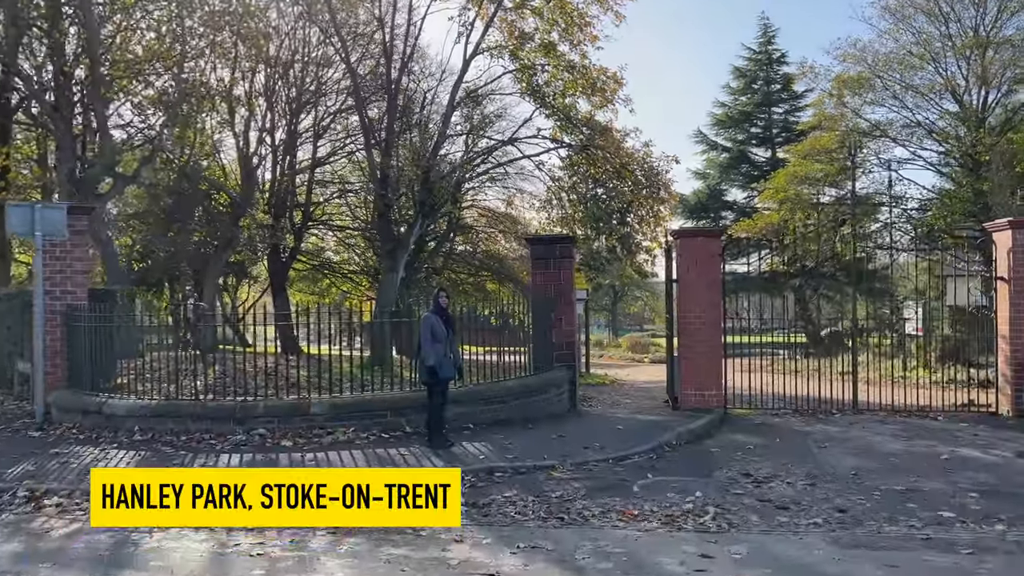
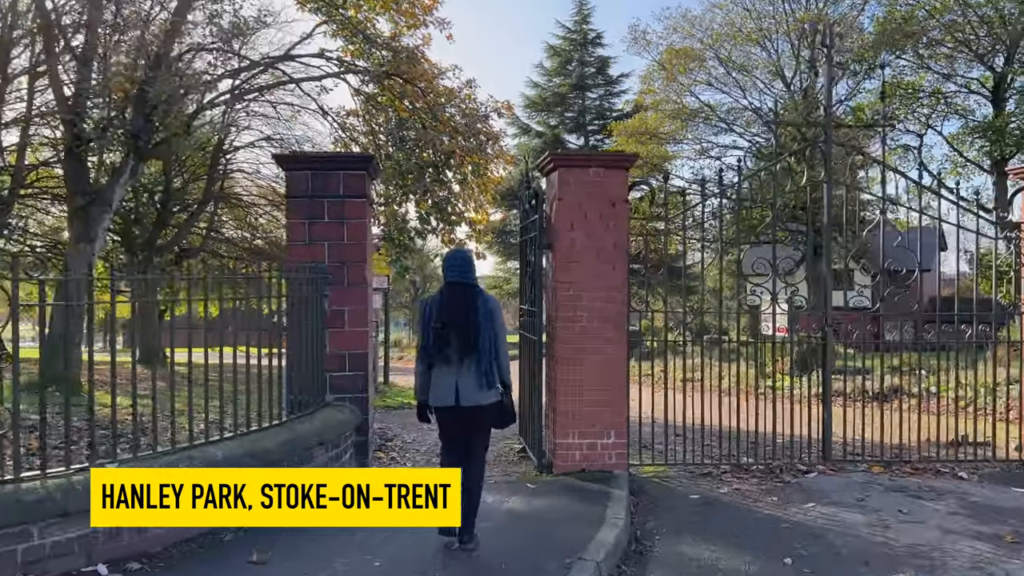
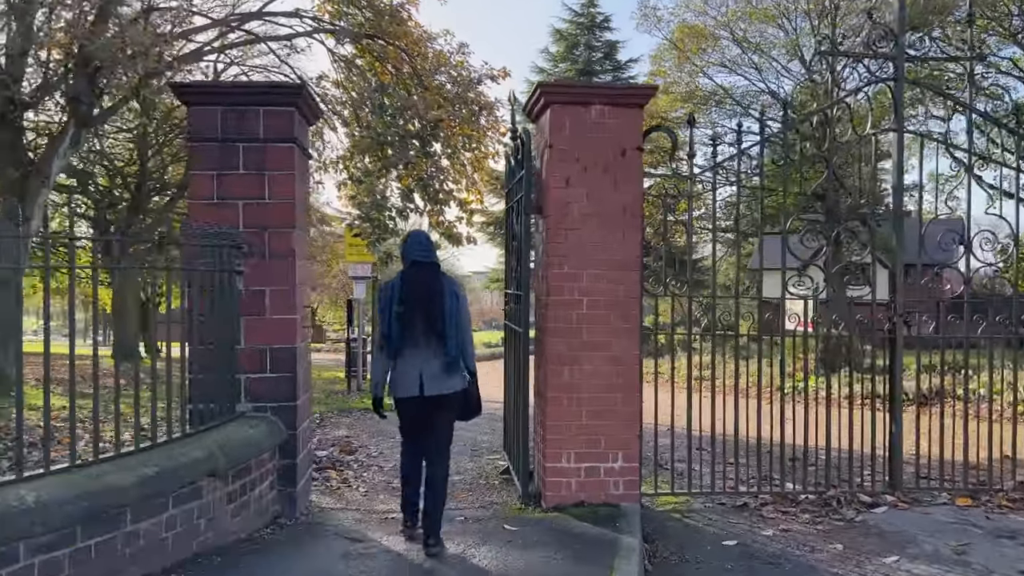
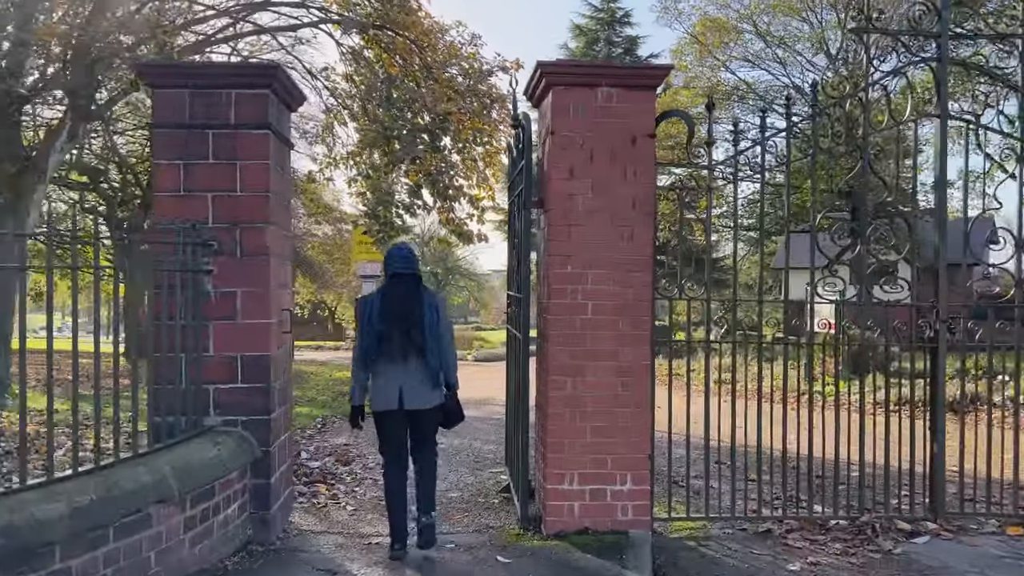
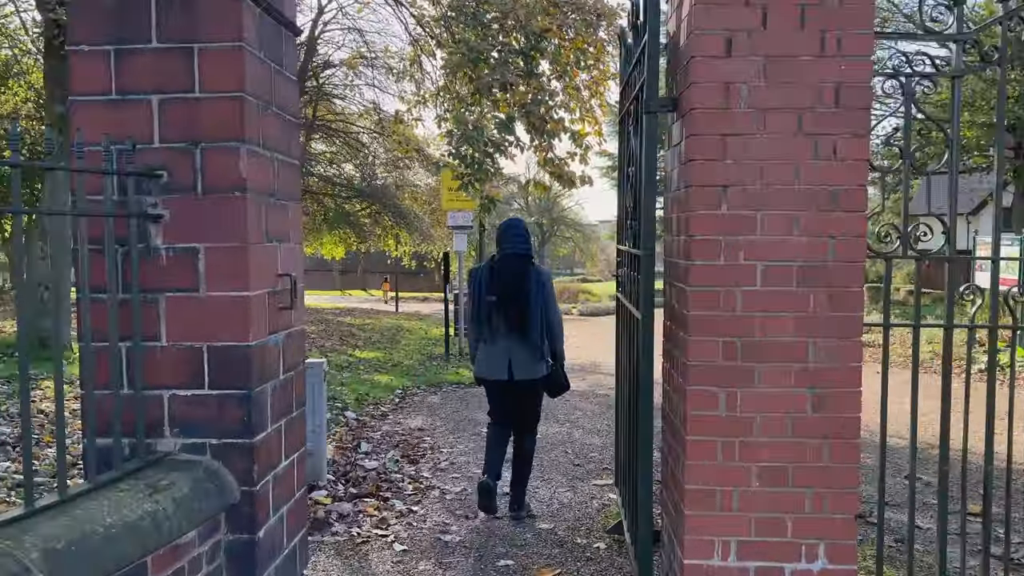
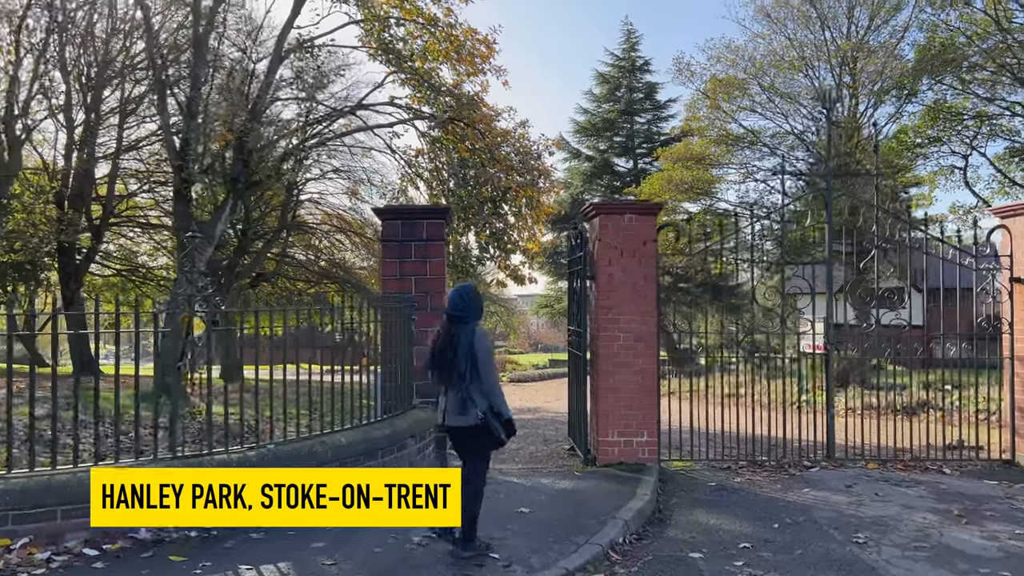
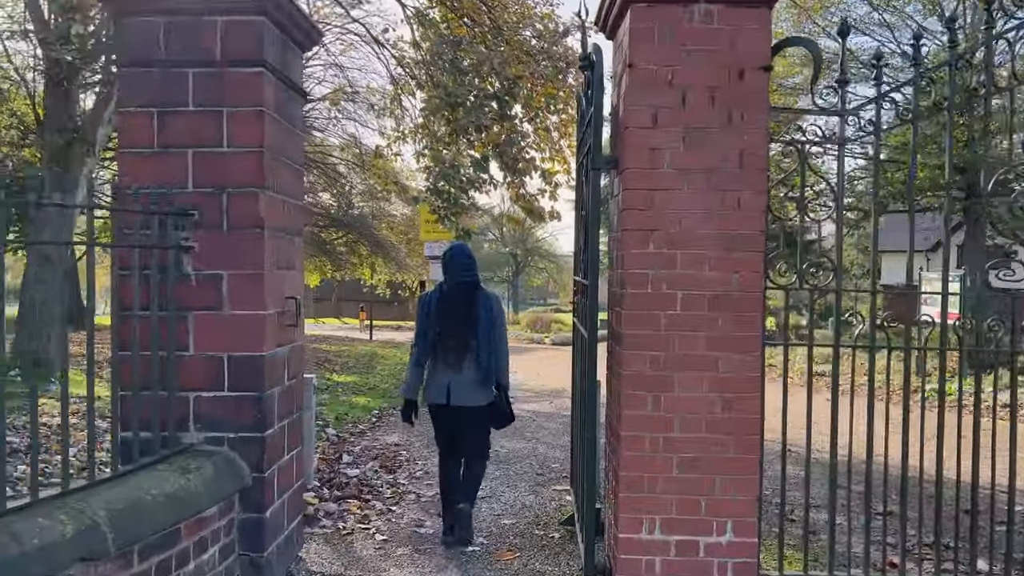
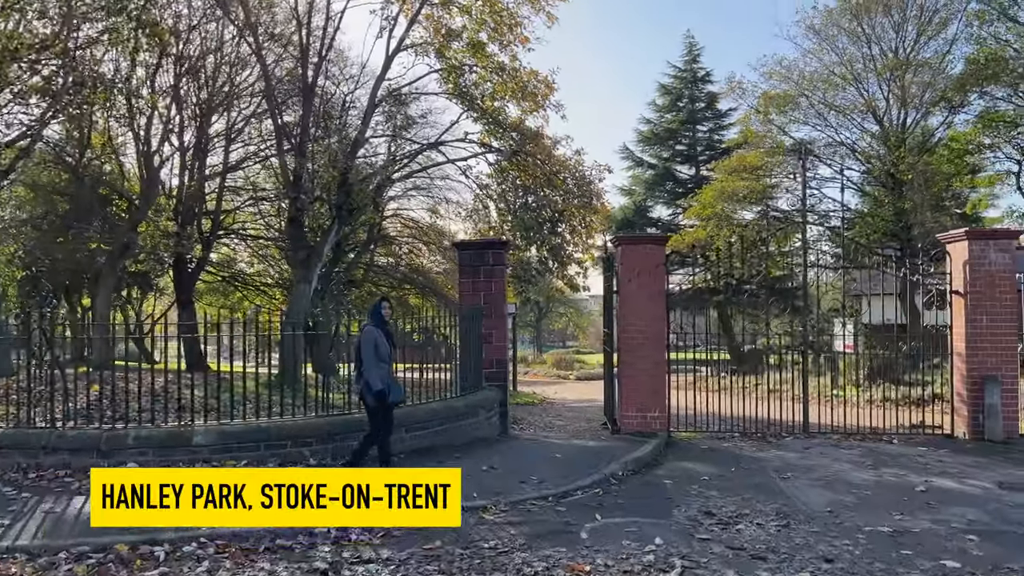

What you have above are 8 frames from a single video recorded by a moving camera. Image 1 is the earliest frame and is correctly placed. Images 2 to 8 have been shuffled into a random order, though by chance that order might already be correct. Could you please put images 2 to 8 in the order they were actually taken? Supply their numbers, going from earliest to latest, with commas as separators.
8, 6, 2, 3, 4, 7, 5
